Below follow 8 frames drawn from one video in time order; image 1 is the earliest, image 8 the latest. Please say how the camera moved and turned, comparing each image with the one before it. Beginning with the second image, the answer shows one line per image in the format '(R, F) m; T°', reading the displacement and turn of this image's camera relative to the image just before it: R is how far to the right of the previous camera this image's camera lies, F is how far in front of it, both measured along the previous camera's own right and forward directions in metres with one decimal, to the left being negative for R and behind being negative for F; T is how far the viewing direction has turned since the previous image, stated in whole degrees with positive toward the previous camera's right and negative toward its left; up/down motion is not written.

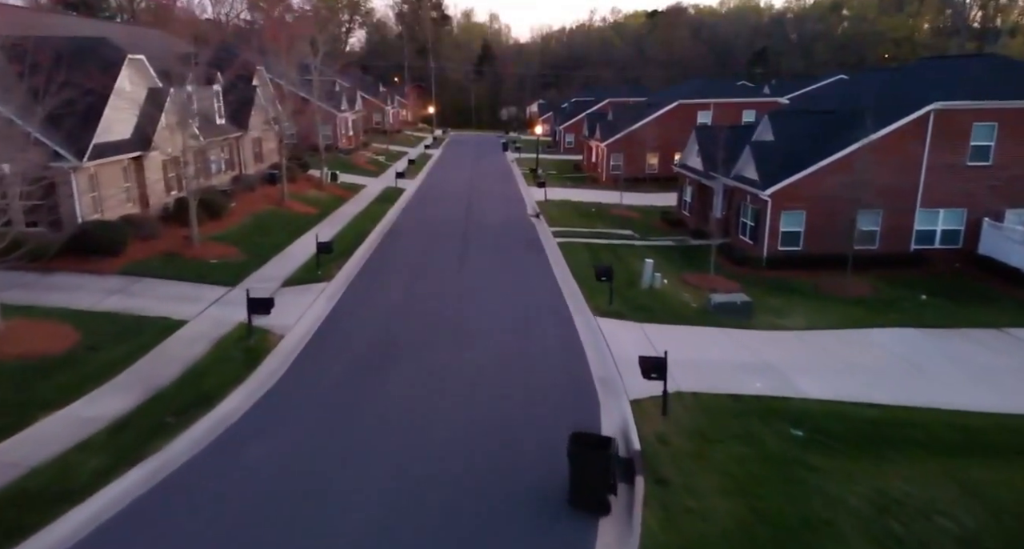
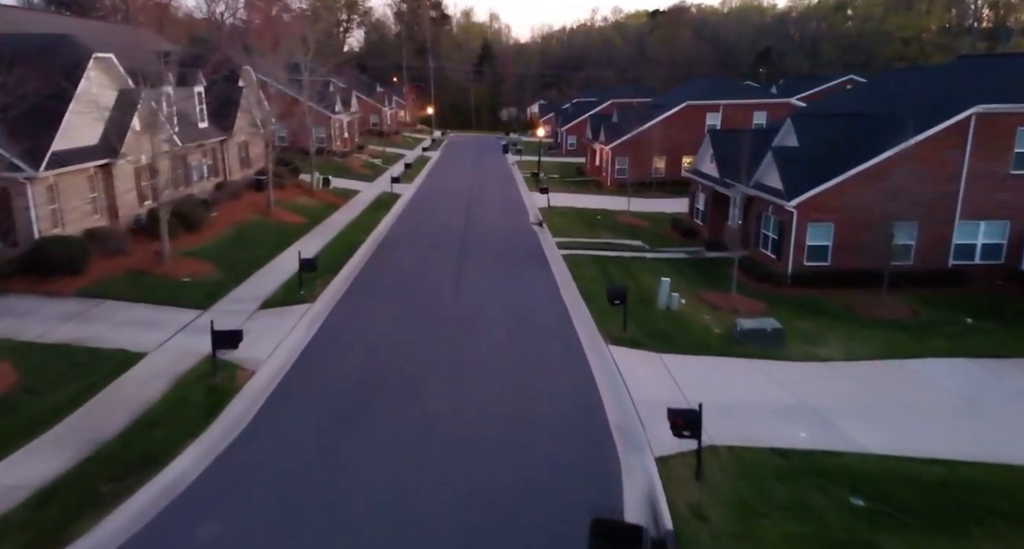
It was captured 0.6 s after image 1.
(-0.1, +1.8) m; 0°
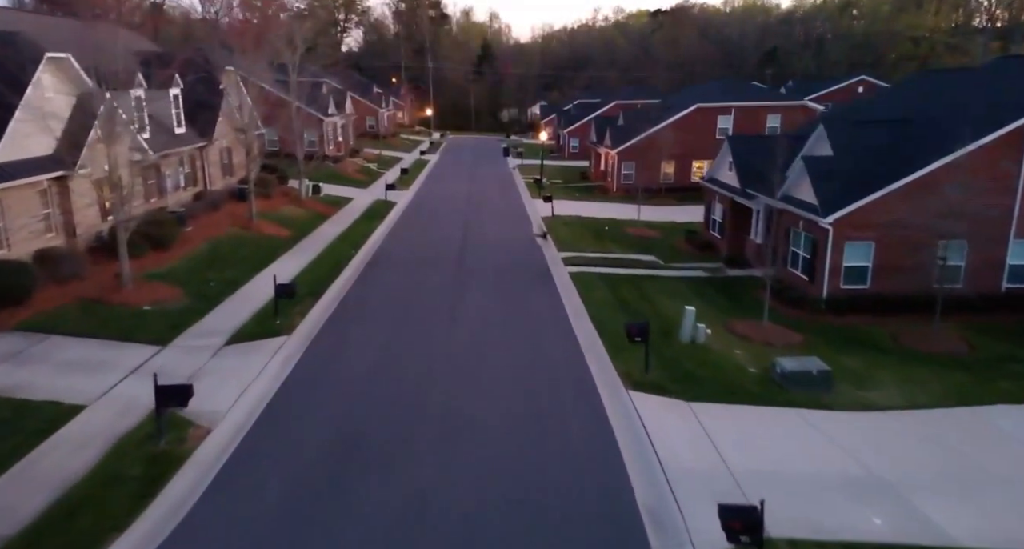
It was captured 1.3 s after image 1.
(-0.1, +2.1) m; 0°
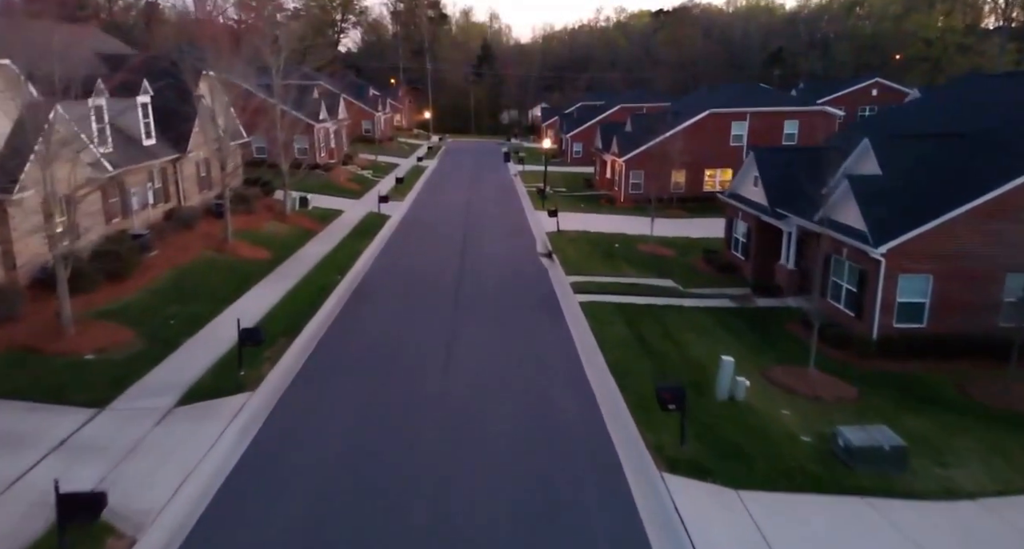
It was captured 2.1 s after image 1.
(-0.1, +2.4) m; 0°
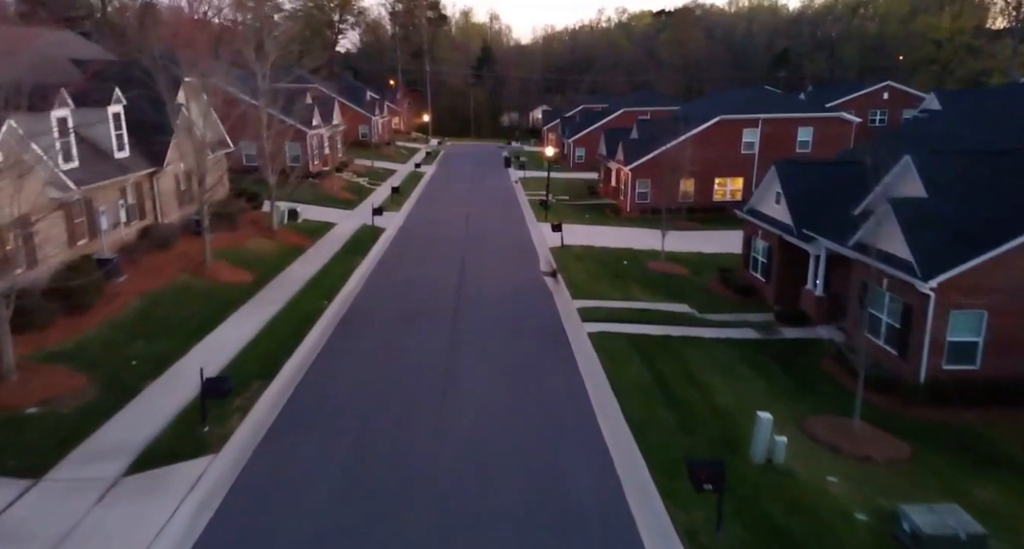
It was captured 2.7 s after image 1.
(-0.1, +1.7) m; 0°
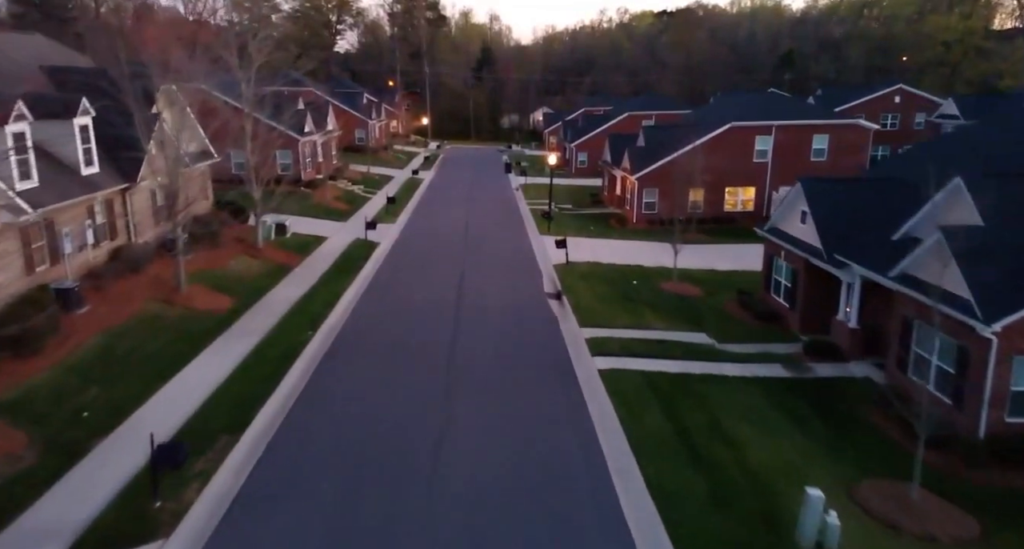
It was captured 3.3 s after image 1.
(-0.1, +1.7) m; 0°
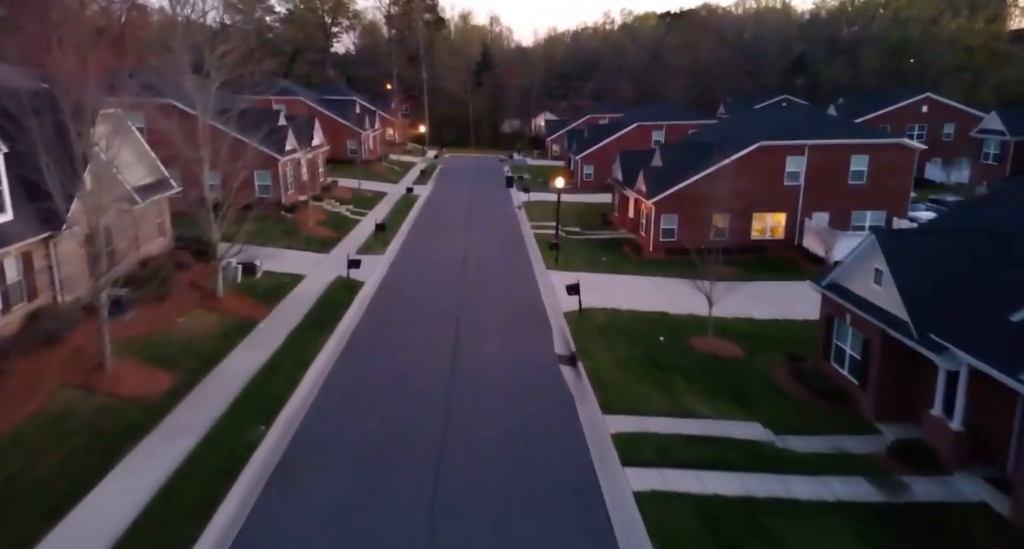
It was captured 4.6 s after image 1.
(-0.1, +3.7) m; 0°
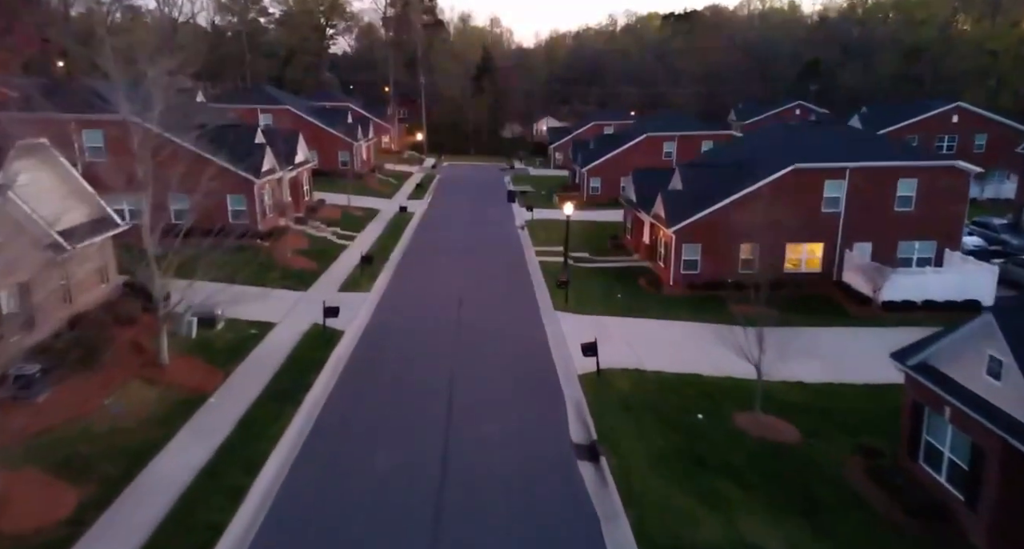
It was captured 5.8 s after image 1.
(-0.1, +3.6) m; 0°
